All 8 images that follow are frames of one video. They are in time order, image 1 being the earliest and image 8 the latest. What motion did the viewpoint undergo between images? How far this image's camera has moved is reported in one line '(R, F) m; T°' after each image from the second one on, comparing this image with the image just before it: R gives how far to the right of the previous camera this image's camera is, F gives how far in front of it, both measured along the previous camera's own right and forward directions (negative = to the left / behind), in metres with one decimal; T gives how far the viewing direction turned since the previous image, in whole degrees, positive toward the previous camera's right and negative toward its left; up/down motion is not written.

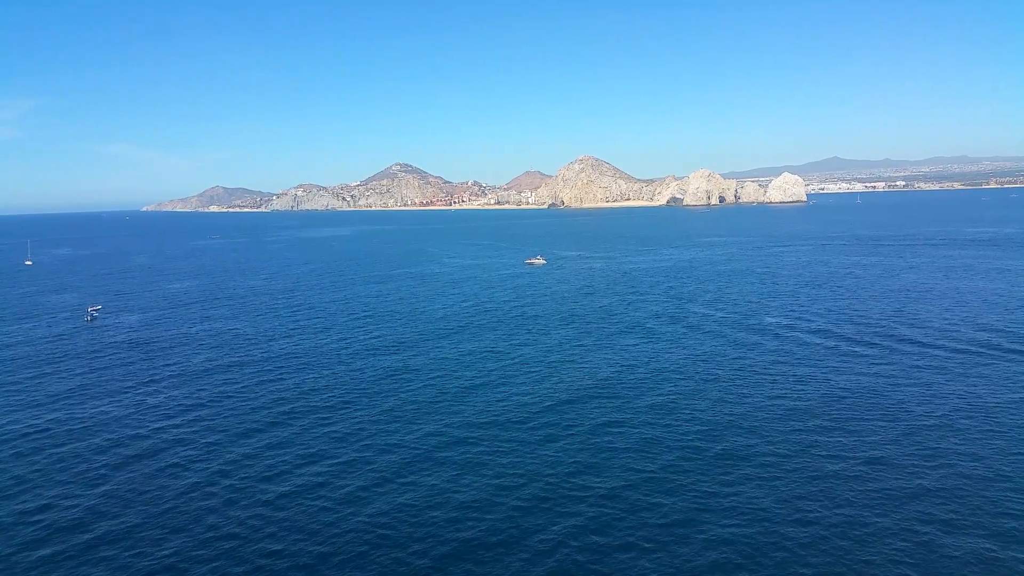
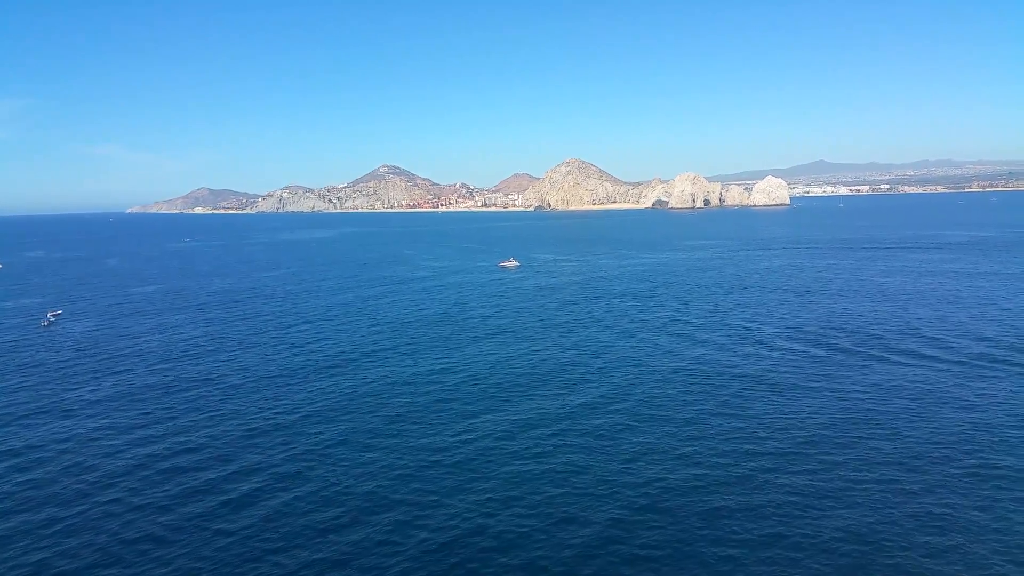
(+4.2, +1.7) m; 0°
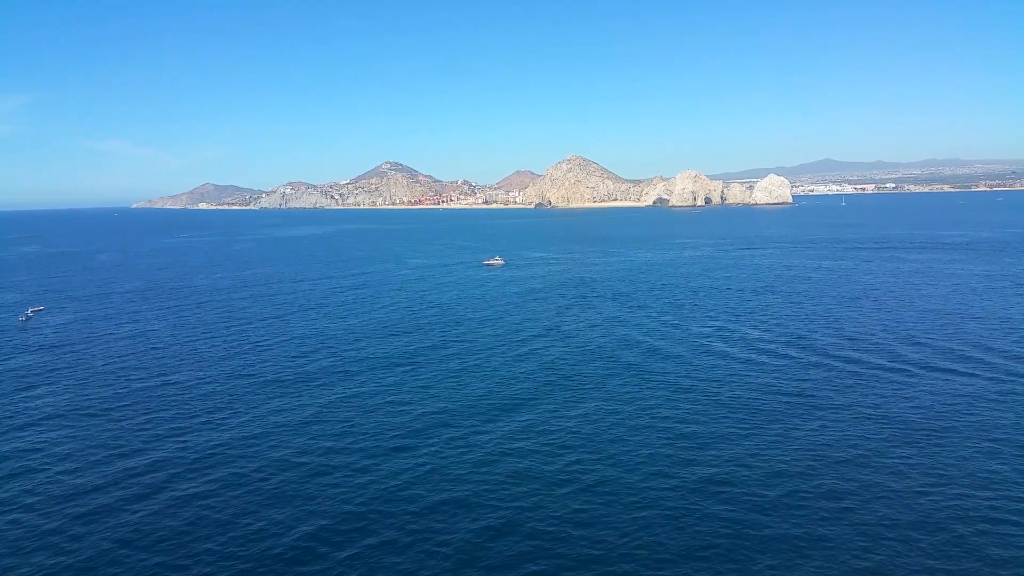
(+4.1, +1.8) m; -1°
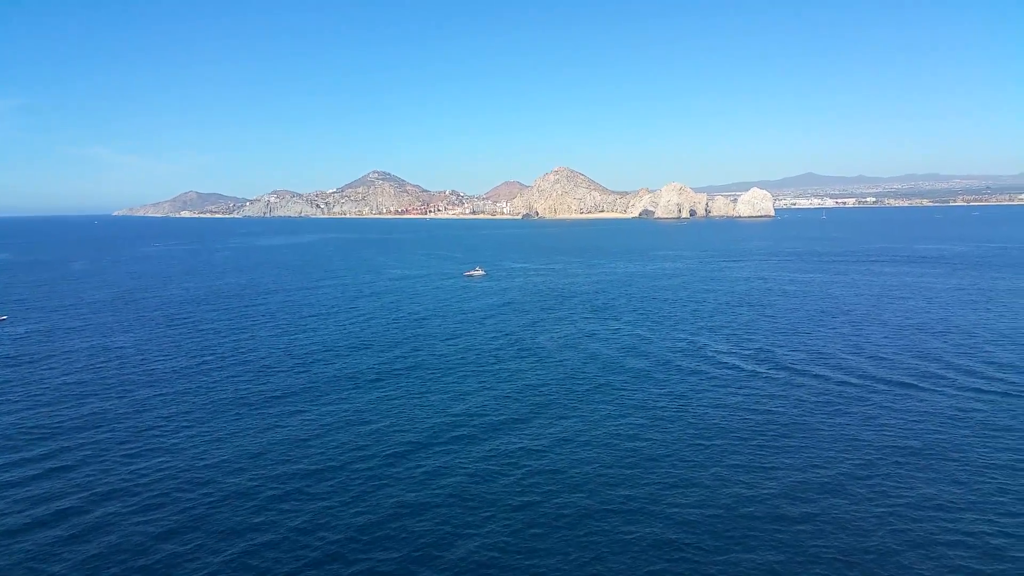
(+1.3, +0.4) m; +1°
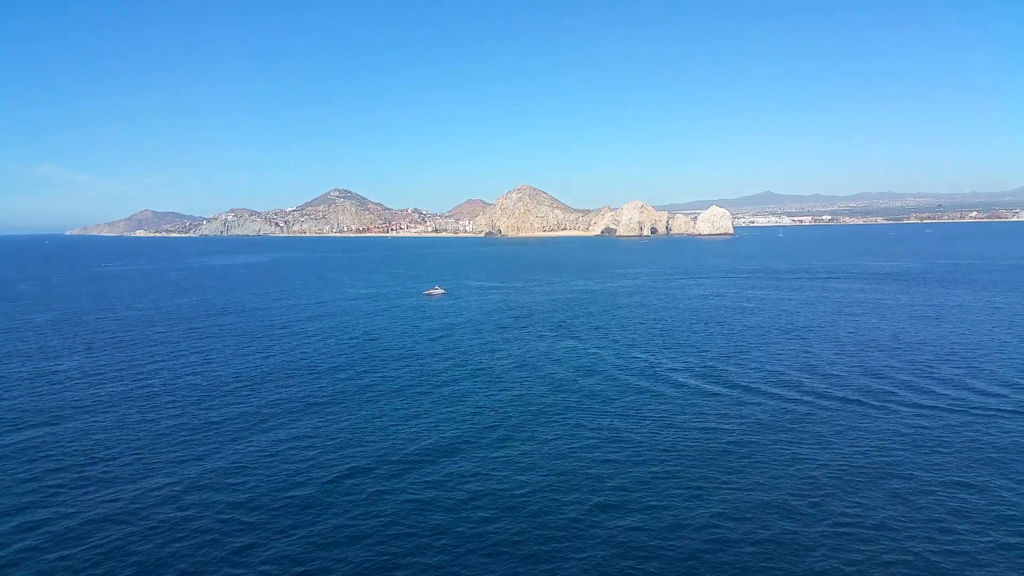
(+0.9, +1.1) m; +3°
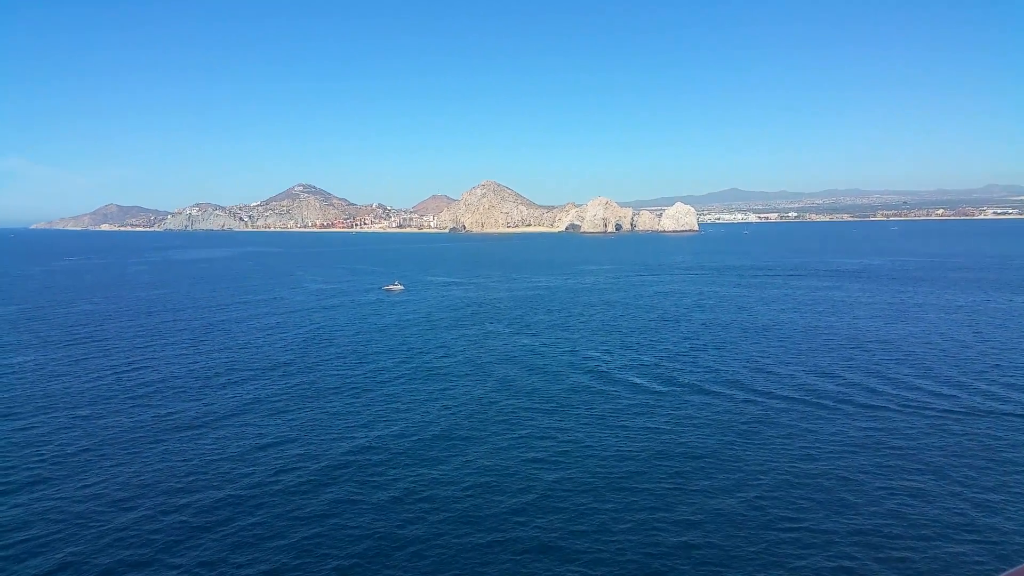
(+1.4, +1.1) m; +3°
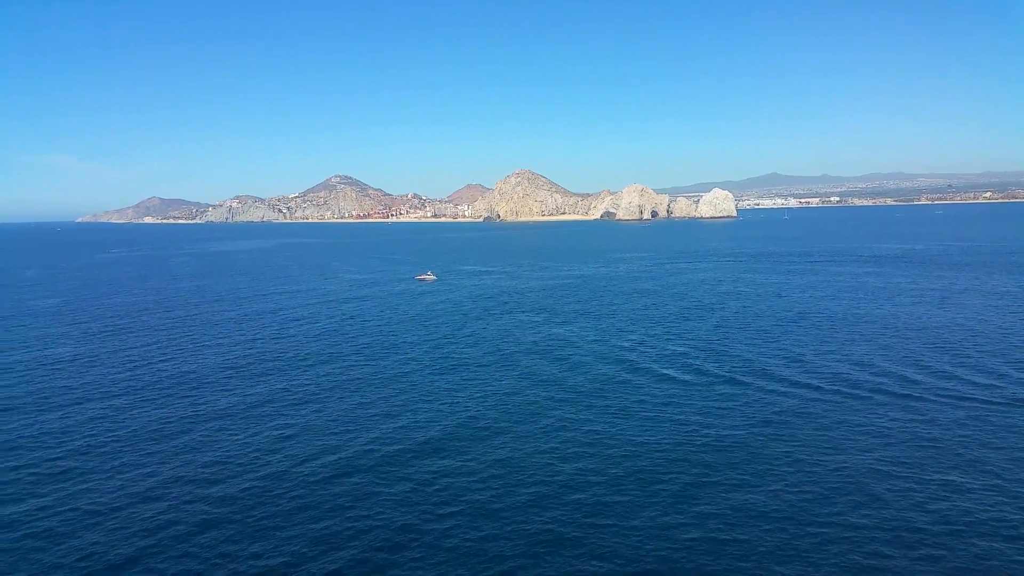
(+0.6, +0.3) m; -4°
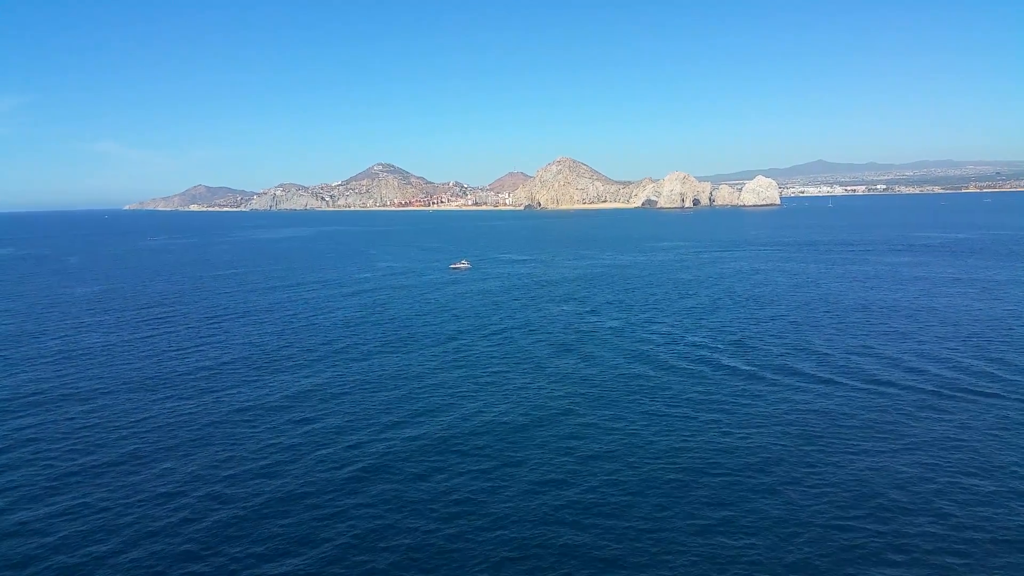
(+0.4, -1.0) m; -4°
